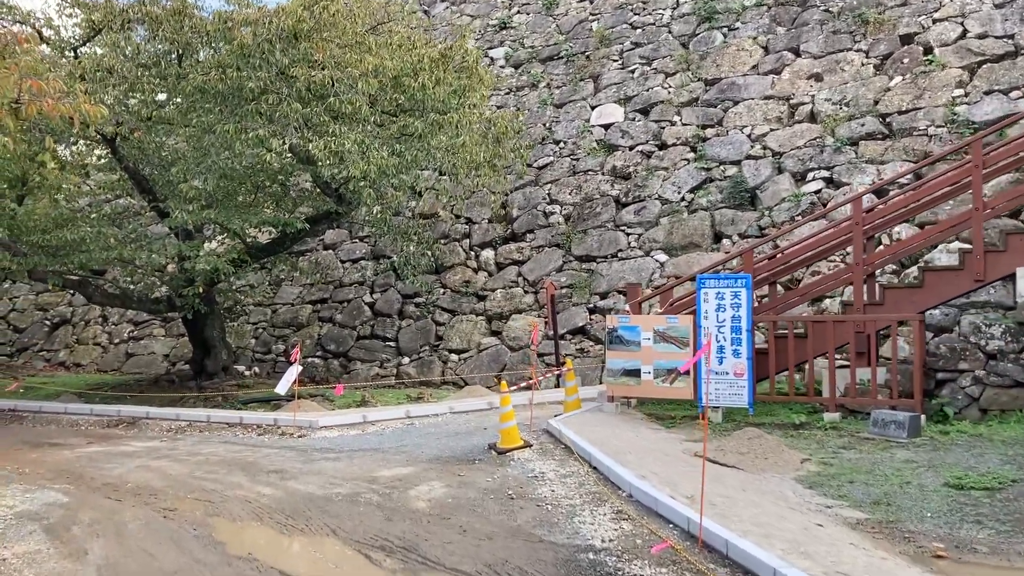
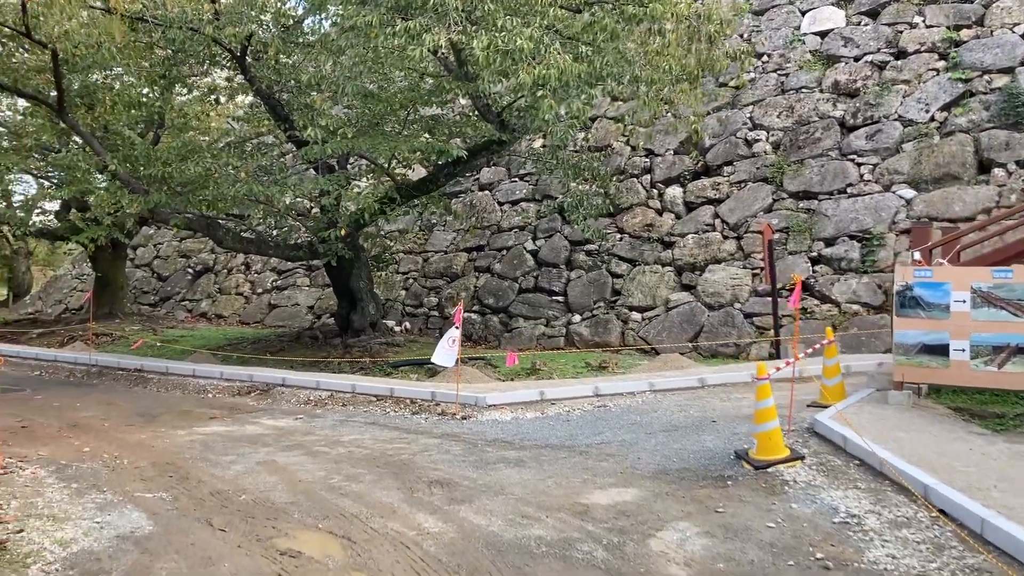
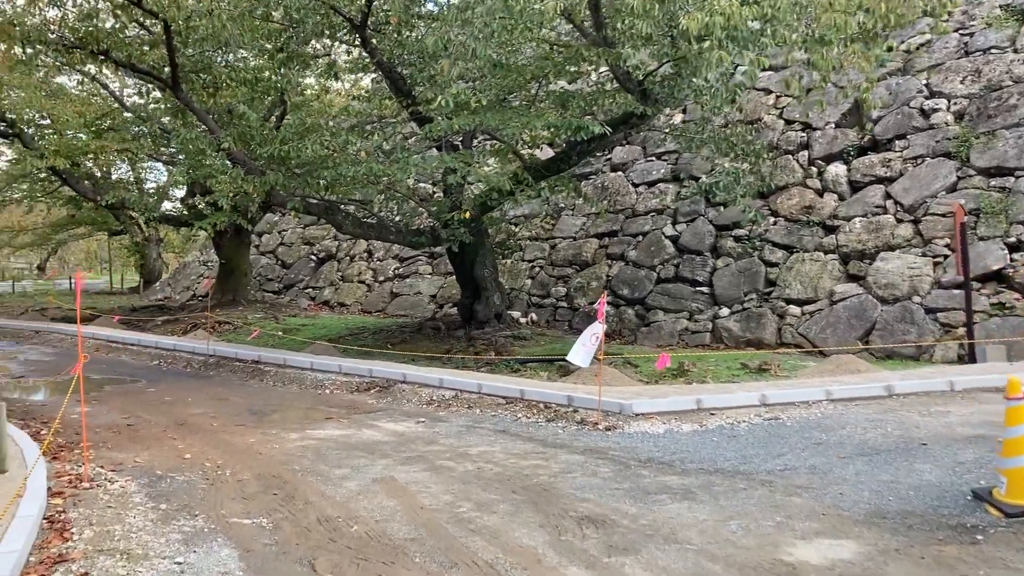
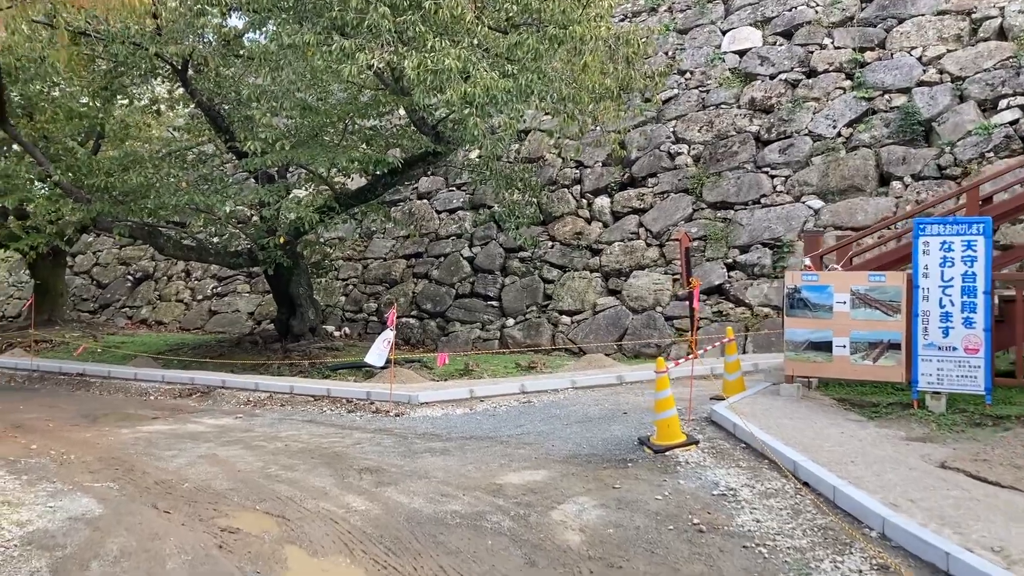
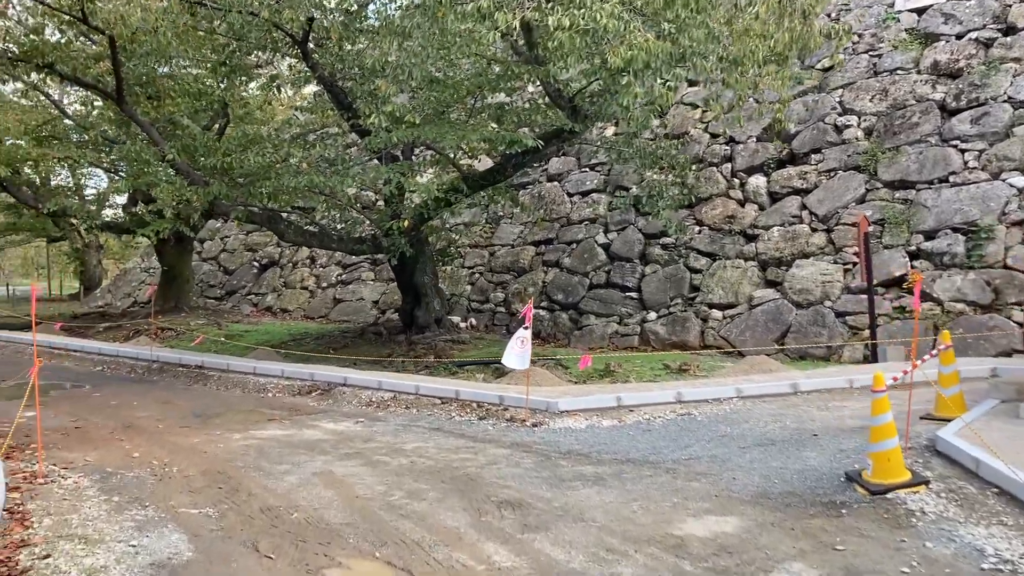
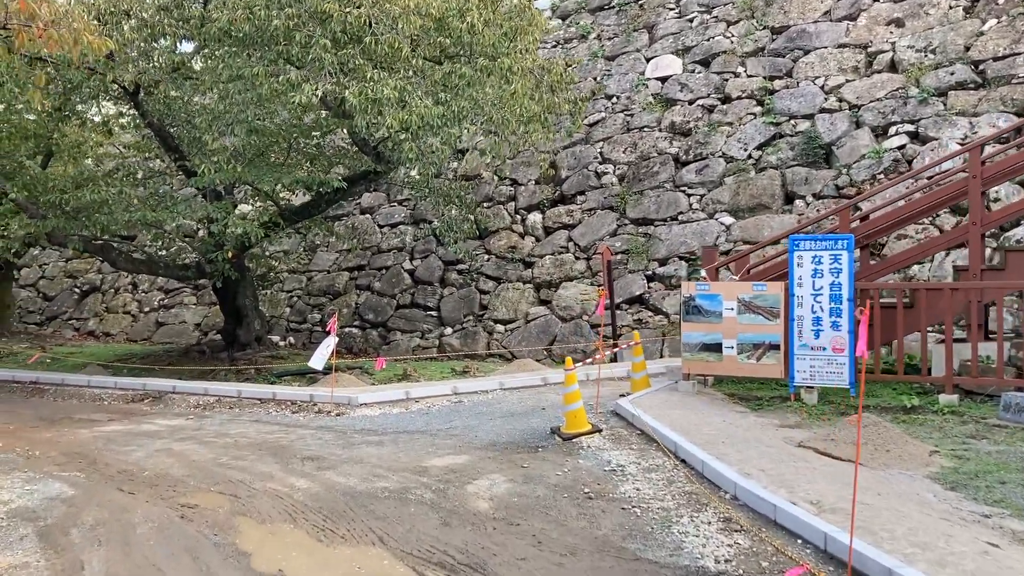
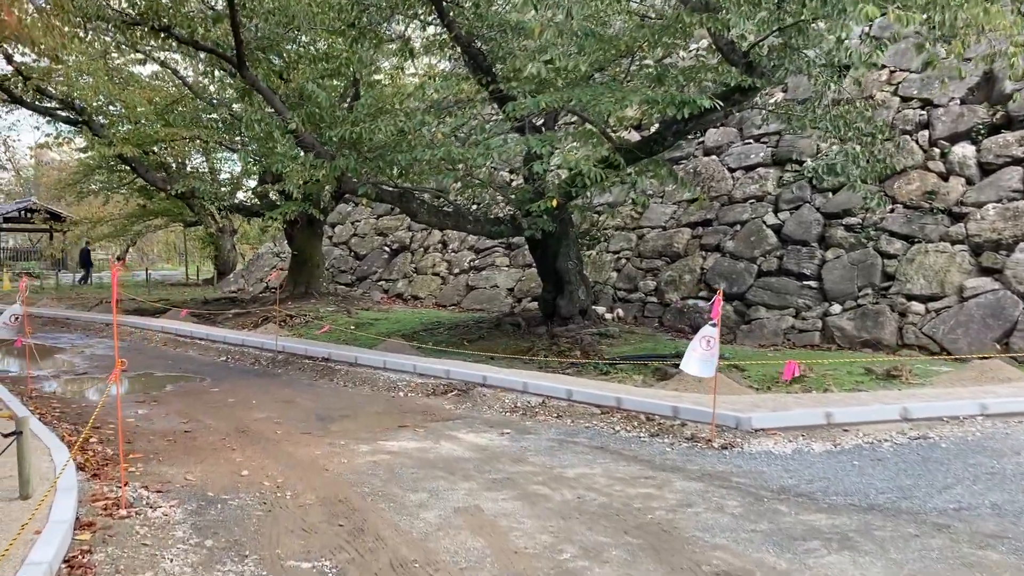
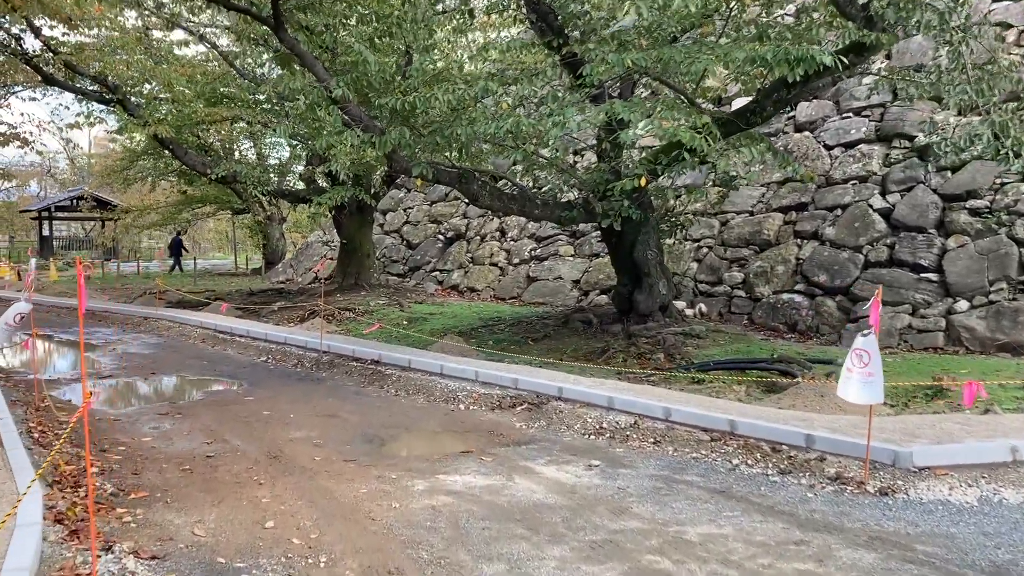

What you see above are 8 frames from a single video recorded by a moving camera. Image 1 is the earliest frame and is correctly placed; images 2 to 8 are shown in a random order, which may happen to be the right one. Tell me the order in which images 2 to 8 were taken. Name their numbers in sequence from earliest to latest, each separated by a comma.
6, 4, 2, 5, 3, 7, 8
